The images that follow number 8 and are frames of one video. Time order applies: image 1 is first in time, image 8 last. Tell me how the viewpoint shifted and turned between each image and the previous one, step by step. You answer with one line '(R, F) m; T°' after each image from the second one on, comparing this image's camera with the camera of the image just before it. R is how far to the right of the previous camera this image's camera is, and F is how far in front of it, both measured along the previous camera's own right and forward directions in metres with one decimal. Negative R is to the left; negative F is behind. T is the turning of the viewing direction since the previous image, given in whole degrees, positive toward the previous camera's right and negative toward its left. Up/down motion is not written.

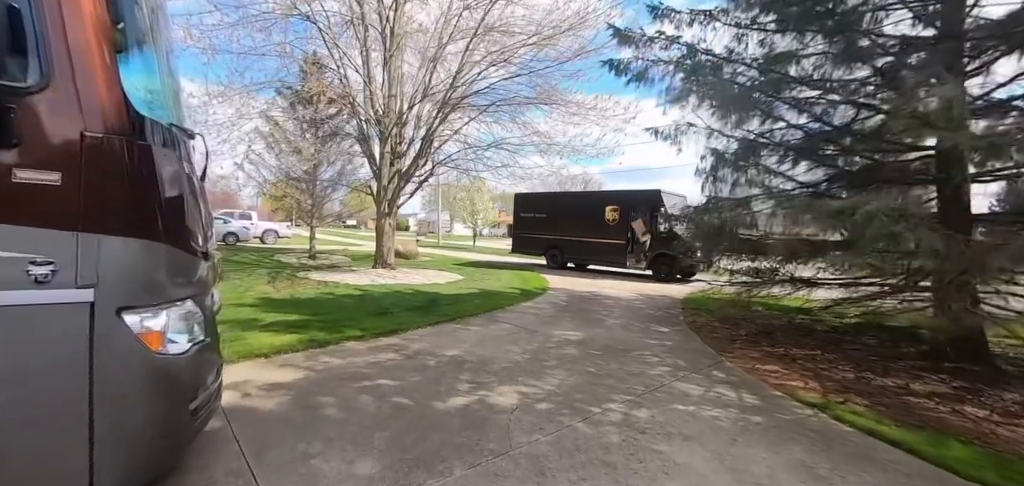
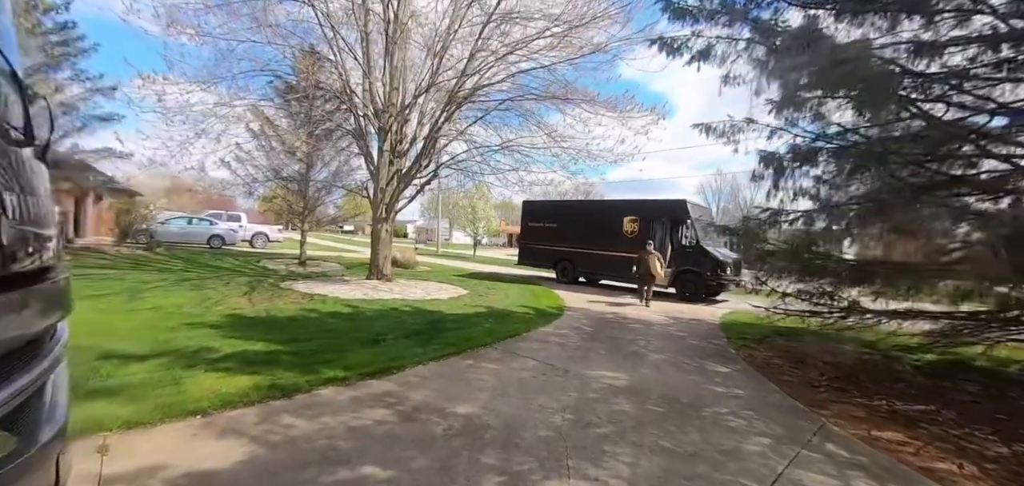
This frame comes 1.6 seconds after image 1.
(-0.3, +1.2) m; 0°
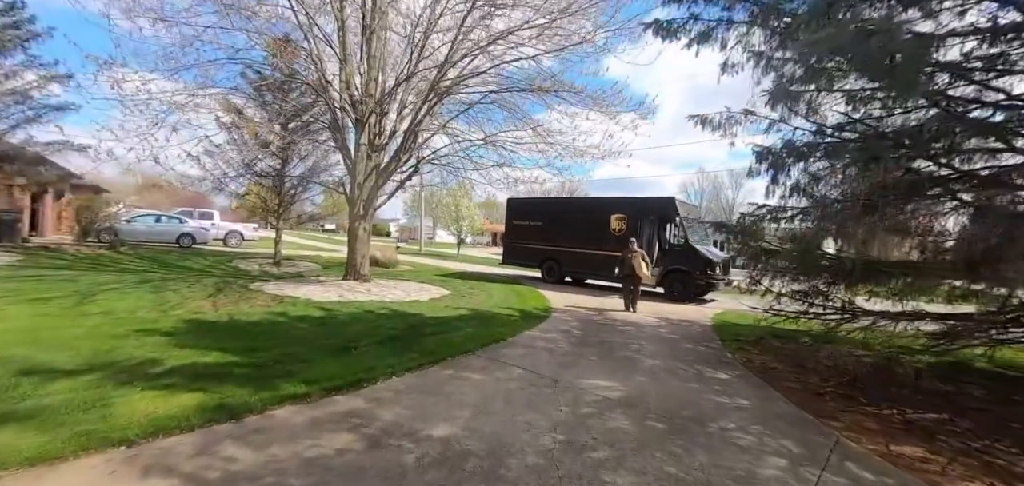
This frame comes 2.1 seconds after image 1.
(0.0, +0.4) m; +2°
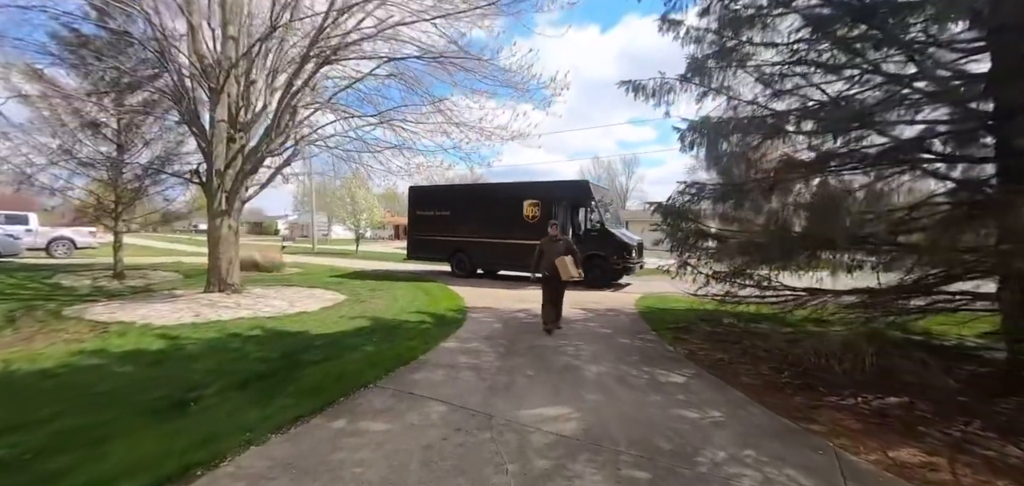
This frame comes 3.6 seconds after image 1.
(0.0, +1.1) m; +13°
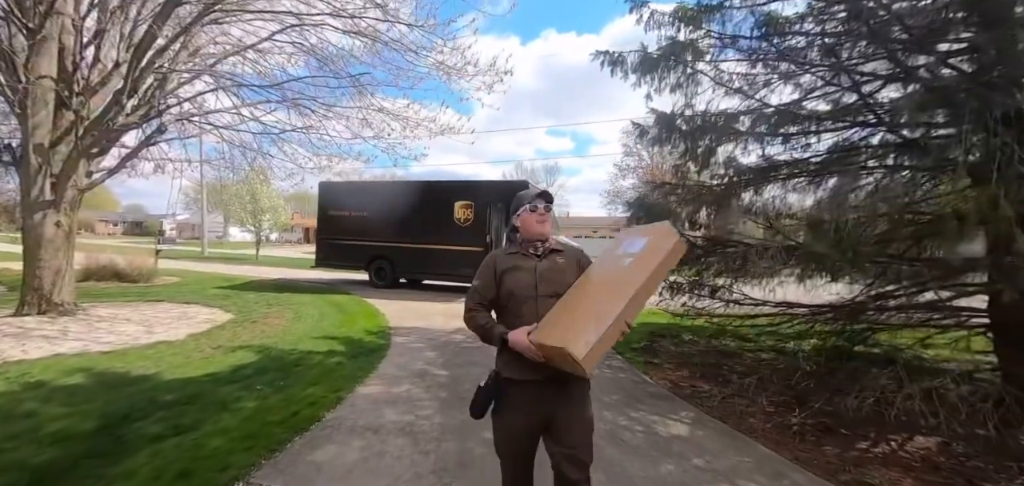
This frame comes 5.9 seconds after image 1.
(-0.2, +1.1) m; +11°
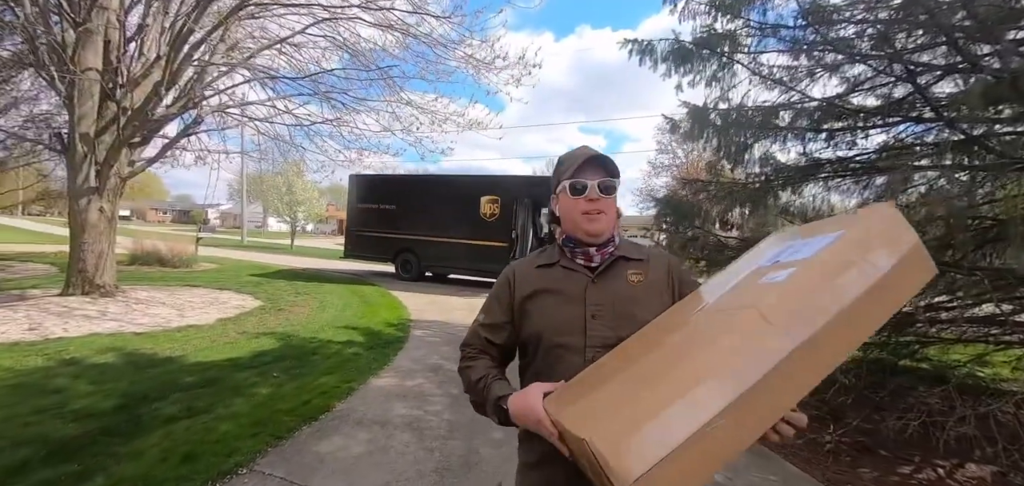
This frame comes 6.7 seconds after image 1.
(+0.1, +0.1) m; -4°
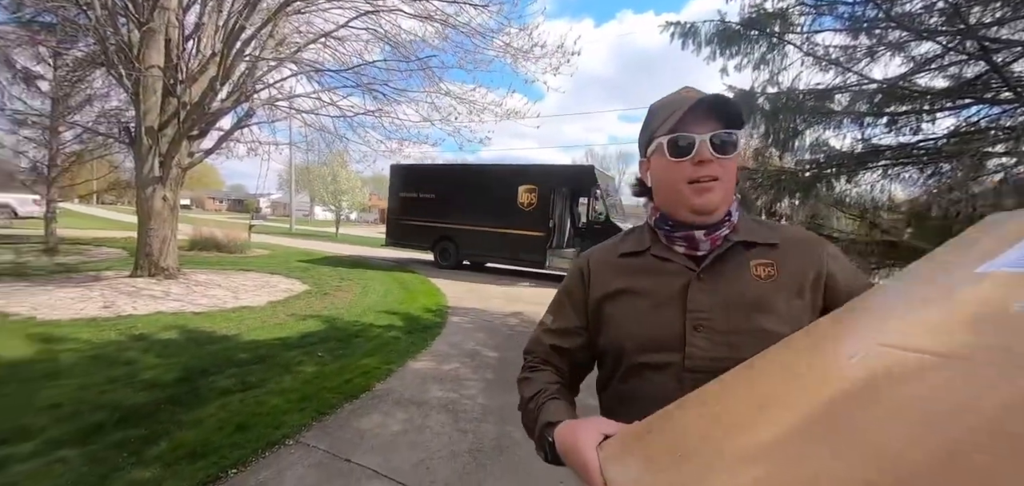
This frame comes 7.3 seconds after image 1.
(0.0, 0.0) m; -5°
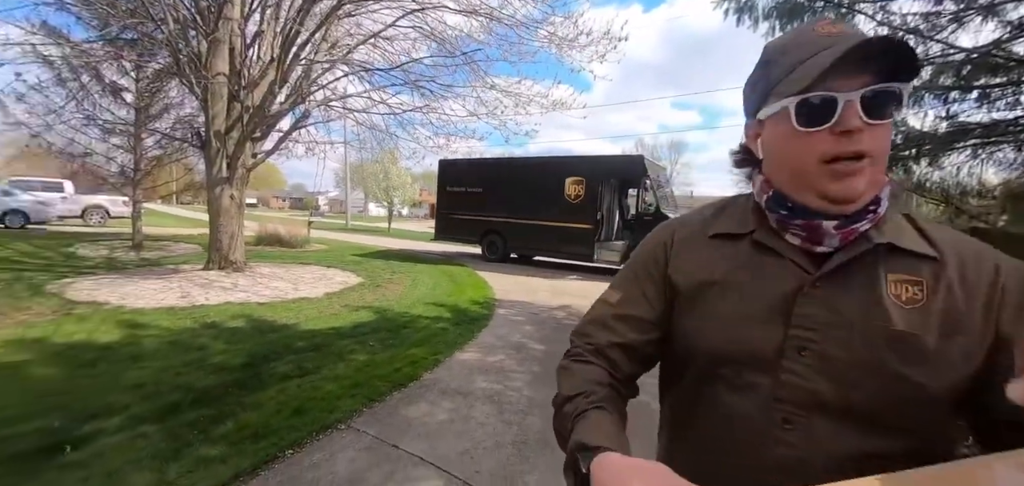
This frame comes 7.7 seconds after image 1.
(0.0, +0.1) m; -6°
